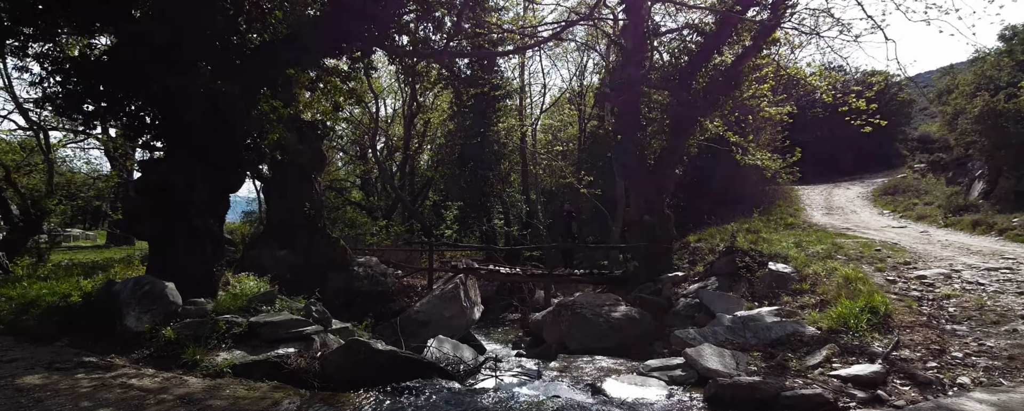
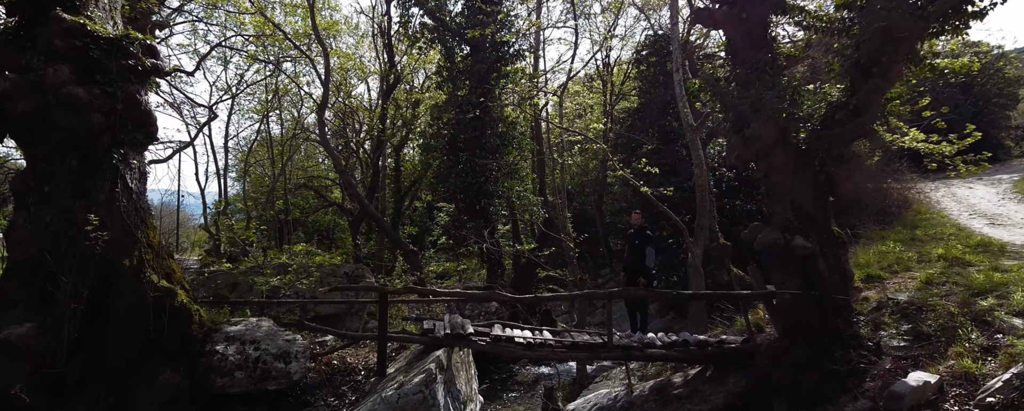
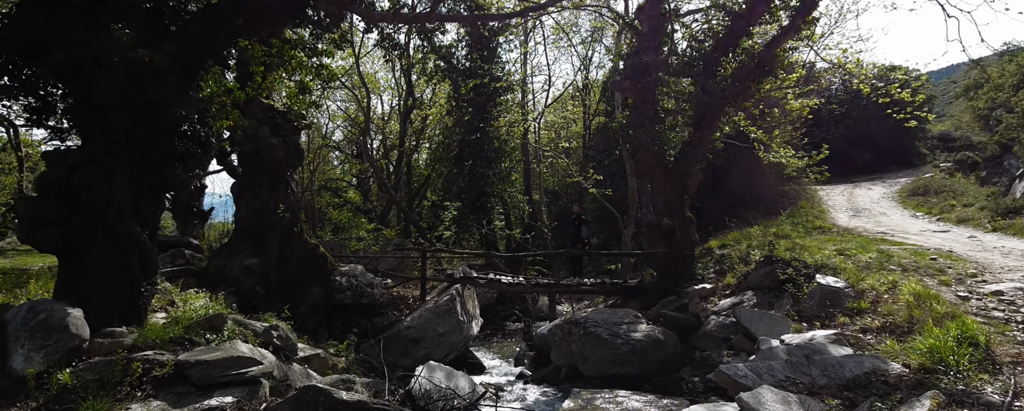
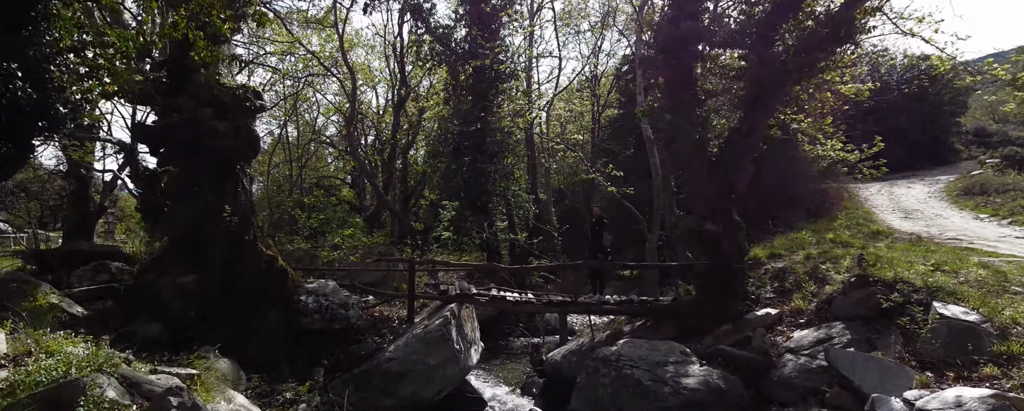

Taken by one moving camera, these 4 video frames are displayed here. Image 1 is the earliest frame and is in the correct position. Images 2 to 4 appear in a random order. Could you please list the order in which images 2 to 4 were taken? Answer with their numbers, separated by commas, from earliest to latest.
3, 4, 2
